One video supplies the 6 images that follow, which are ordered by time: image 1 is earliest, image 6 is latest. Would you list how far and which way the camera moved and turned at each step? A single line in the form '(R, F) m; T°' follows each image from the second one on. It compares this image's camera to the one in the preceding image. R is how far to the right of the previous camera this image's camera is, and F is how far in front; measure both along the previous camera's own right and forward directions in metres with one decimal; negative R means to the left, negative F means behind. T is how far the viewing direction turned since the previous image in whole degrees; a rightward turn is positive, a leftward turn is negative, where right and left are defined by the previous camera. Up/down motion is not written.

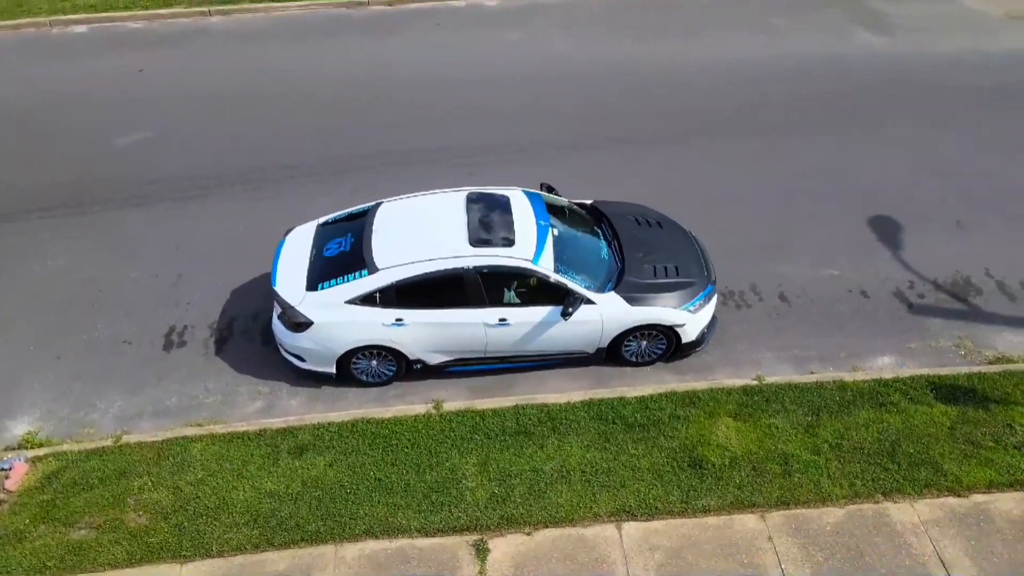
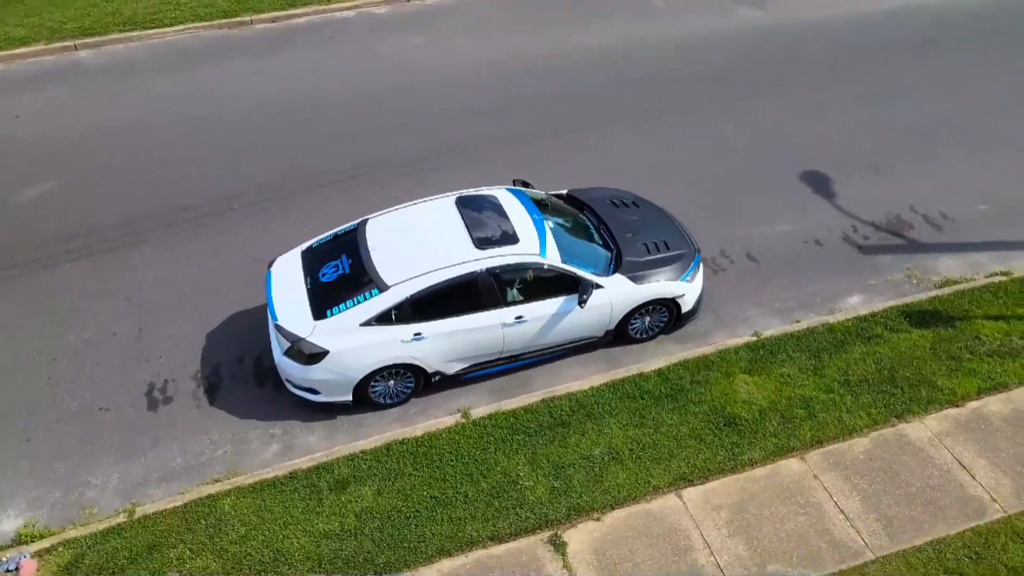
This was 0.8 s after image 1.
(-1.5, +0.1) m; +10°
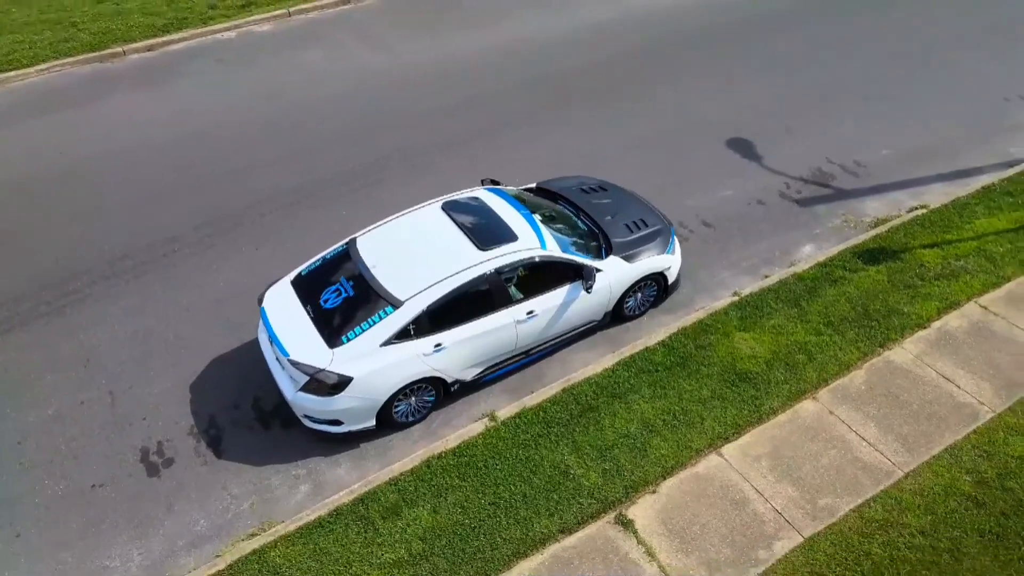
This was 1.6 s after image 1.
(-1.4, +0.1) m; +10°
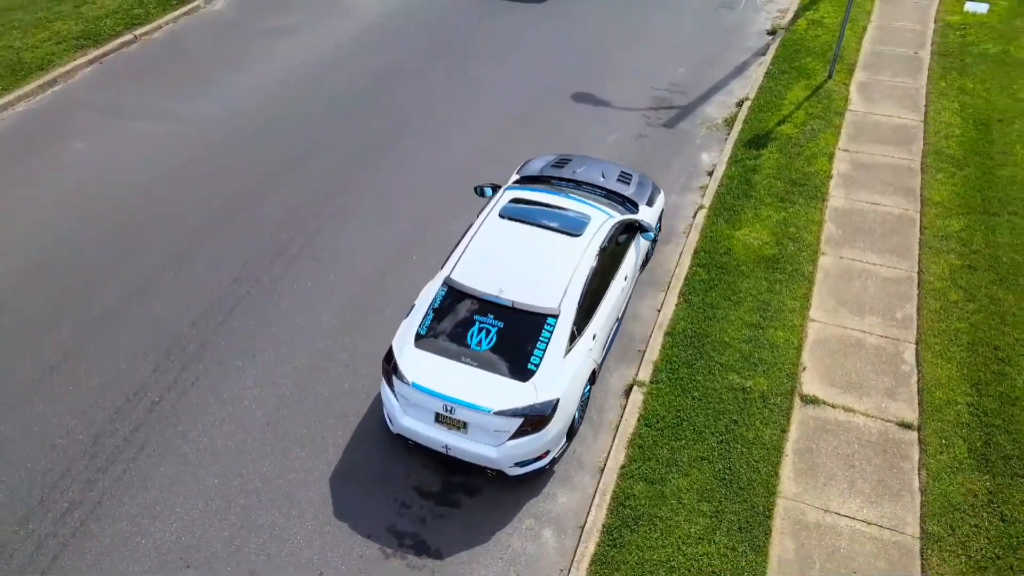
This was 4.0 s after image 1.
(-4.4, +1.1) m; +27°
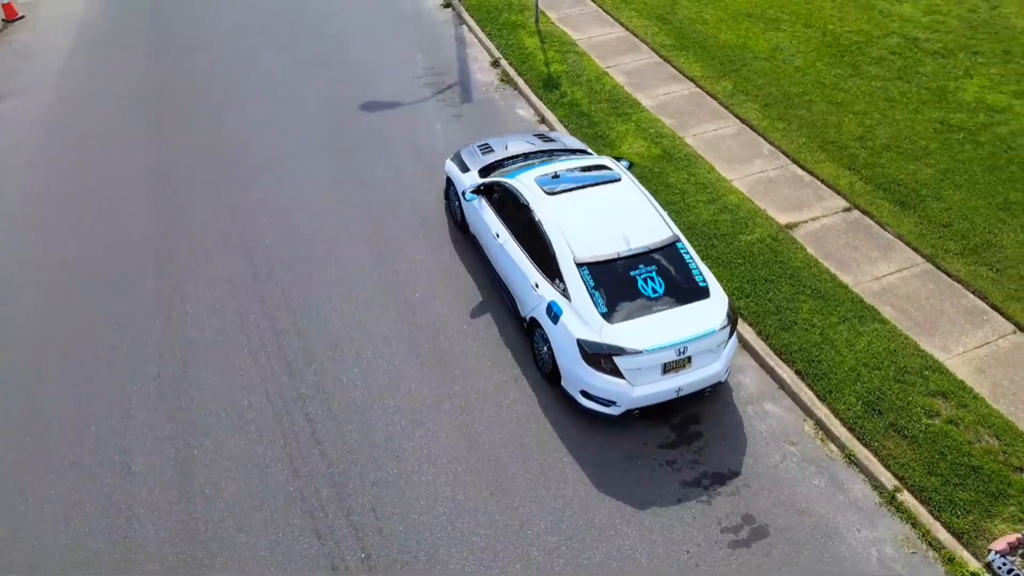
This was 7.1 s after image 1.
(-5.1, +1.4) m; +32°
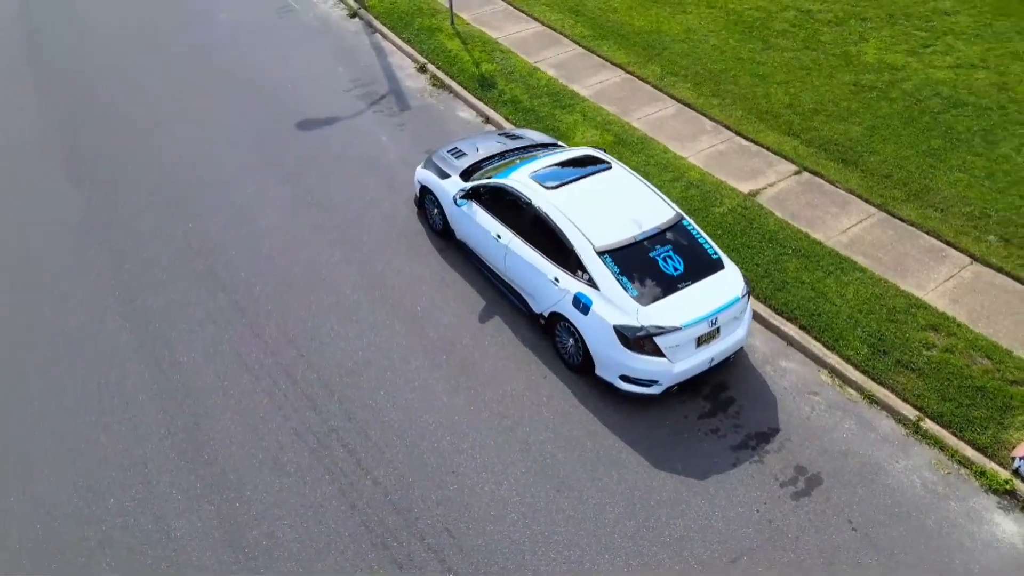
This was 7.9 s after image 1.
(-1.4, +0.1) m; +9°
